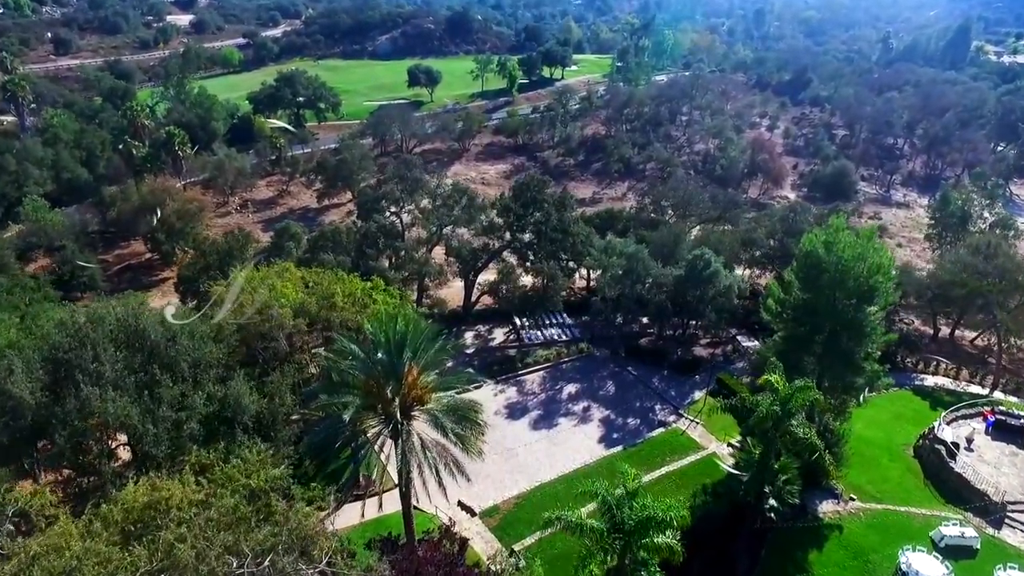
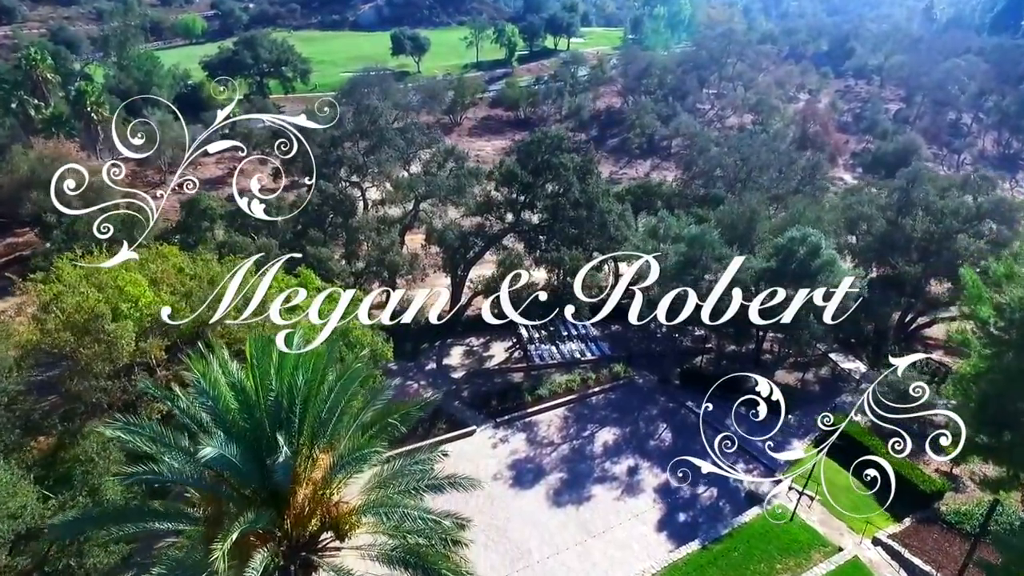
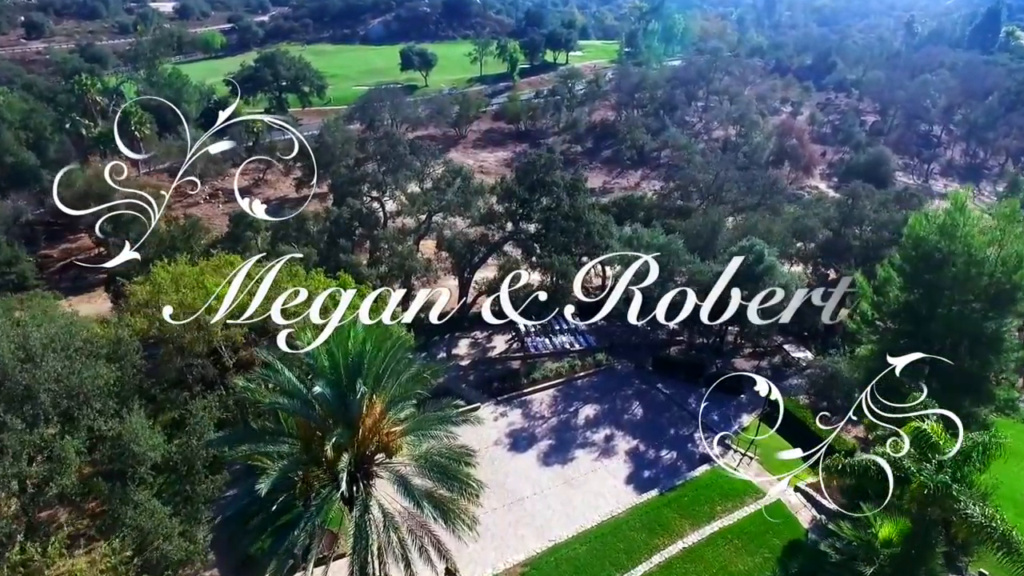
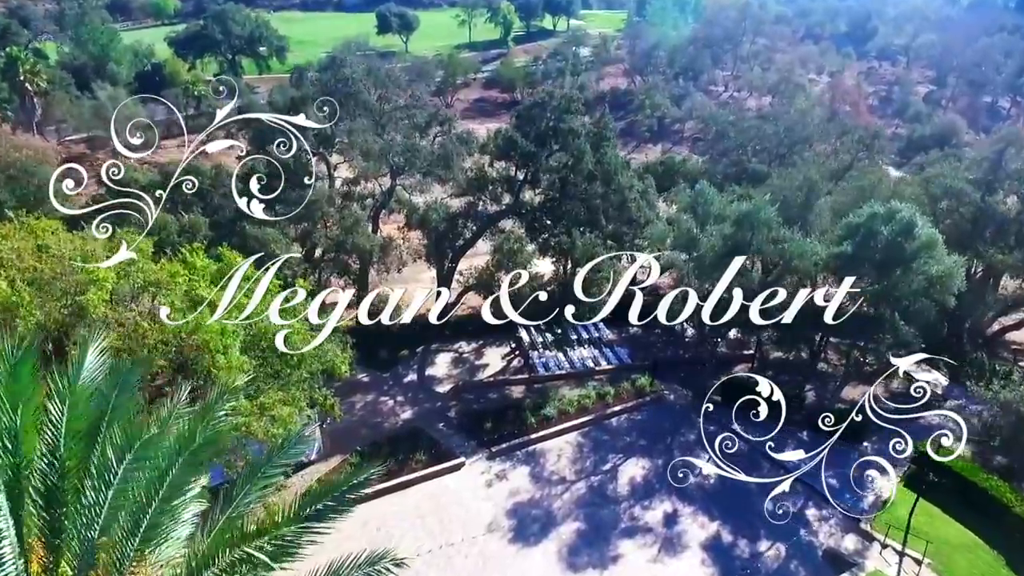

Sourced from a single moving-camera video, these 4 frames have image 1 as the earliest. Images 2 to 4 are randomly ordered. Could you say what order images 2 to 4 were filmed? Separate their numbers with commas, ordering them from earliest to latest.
3, 2, 4
